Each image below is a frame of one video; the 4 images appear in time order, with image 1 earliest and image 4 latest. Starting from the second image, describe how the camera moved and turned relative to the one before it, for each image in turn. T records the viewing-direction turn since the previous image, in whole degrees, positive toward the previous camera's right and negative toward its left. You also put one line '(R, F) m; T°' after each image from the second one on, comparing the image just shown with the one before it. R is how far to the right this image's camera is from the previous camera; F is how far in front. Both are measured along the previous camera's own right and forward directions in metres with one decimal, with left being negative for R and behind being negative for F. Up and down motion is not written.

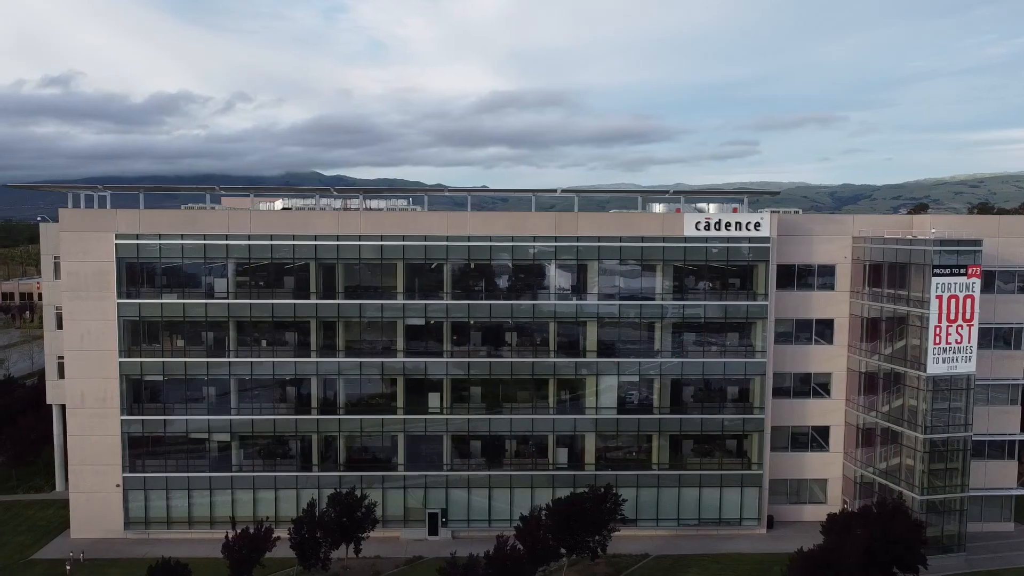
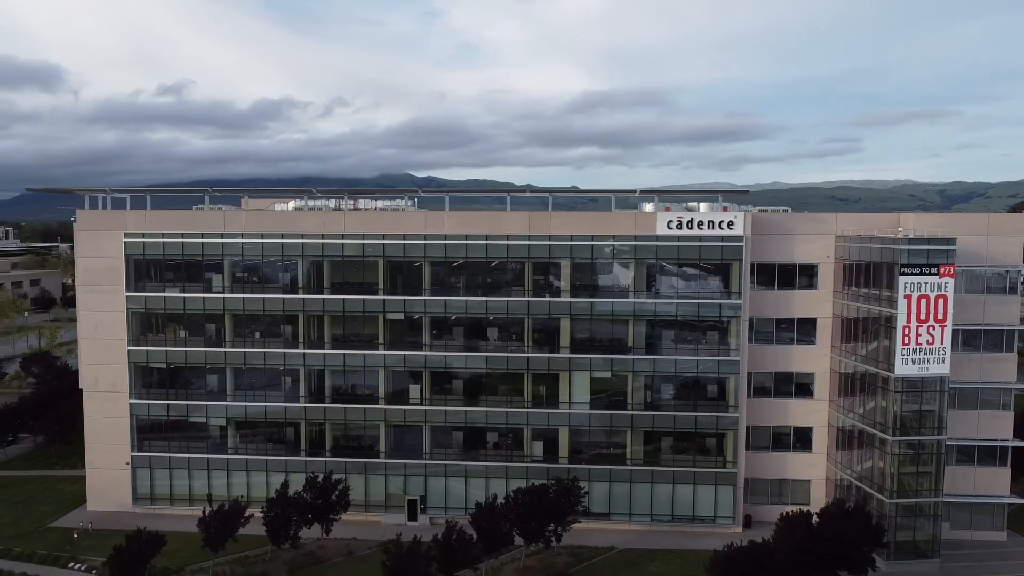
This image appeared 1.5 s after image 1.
(+5.0, -0.9) m; -6°
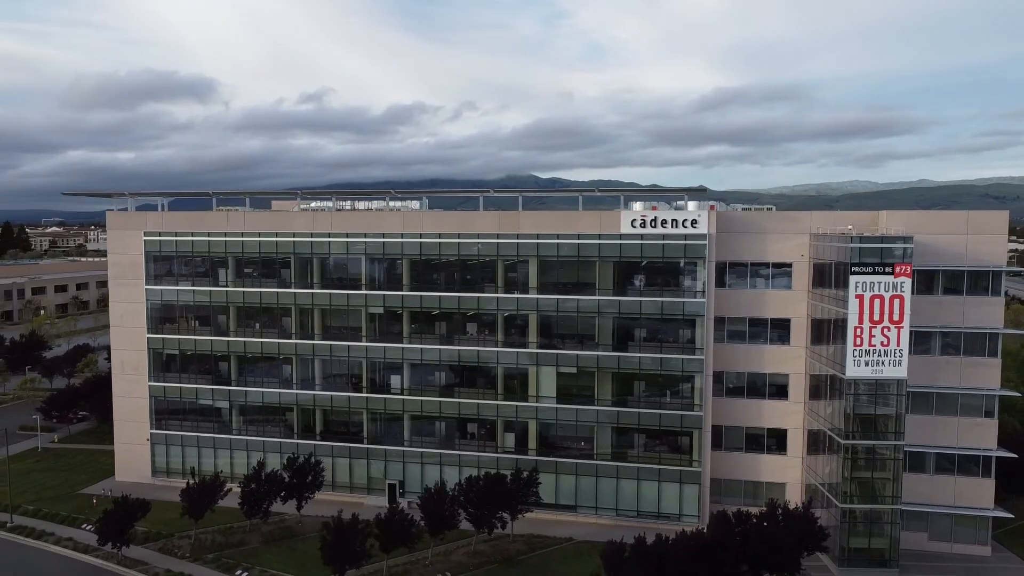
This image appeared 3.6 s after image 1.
(+6.9, -0.8) m; -9°
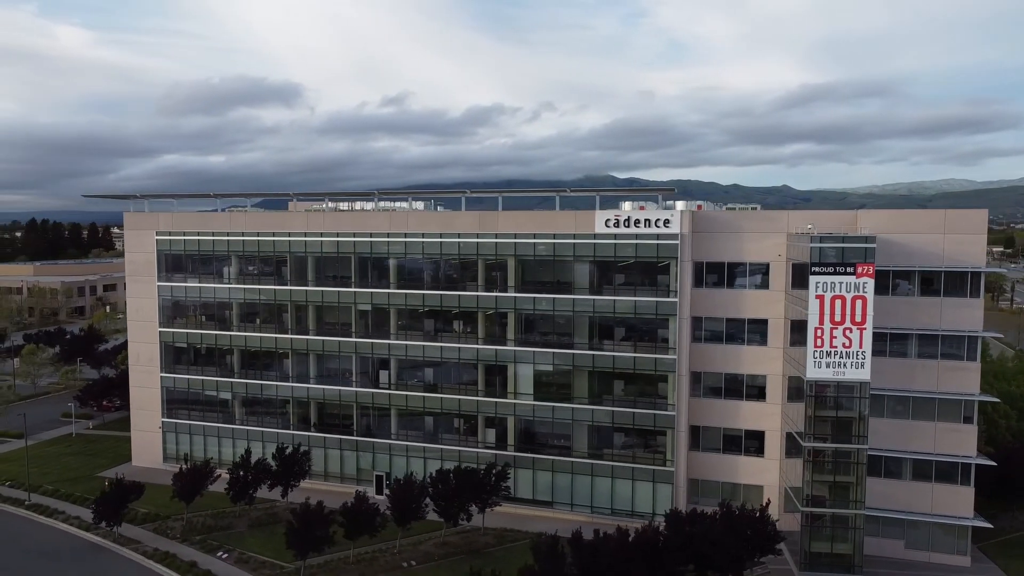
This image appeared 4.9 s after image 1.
(+4.5, -0.5) m; -5°
